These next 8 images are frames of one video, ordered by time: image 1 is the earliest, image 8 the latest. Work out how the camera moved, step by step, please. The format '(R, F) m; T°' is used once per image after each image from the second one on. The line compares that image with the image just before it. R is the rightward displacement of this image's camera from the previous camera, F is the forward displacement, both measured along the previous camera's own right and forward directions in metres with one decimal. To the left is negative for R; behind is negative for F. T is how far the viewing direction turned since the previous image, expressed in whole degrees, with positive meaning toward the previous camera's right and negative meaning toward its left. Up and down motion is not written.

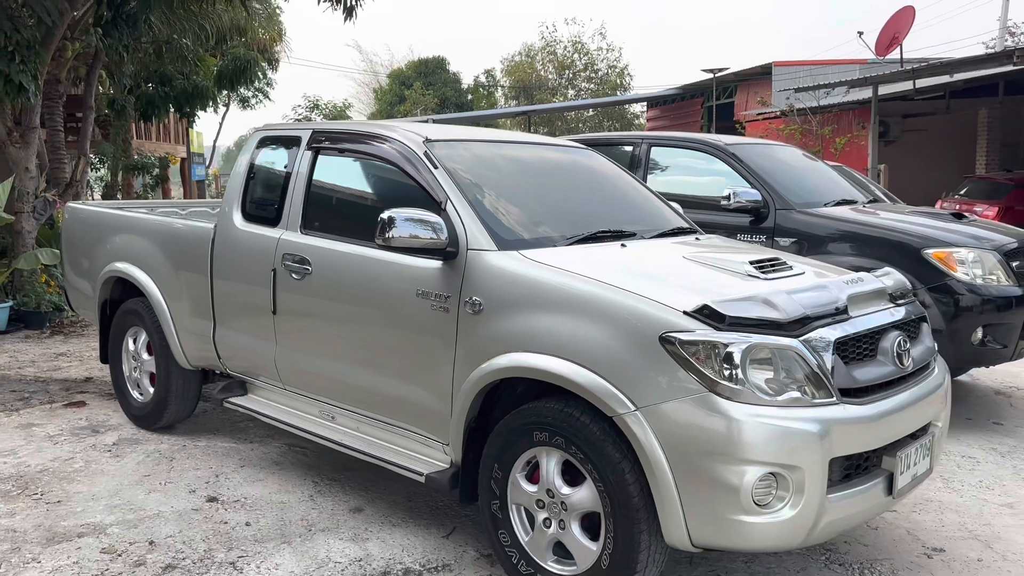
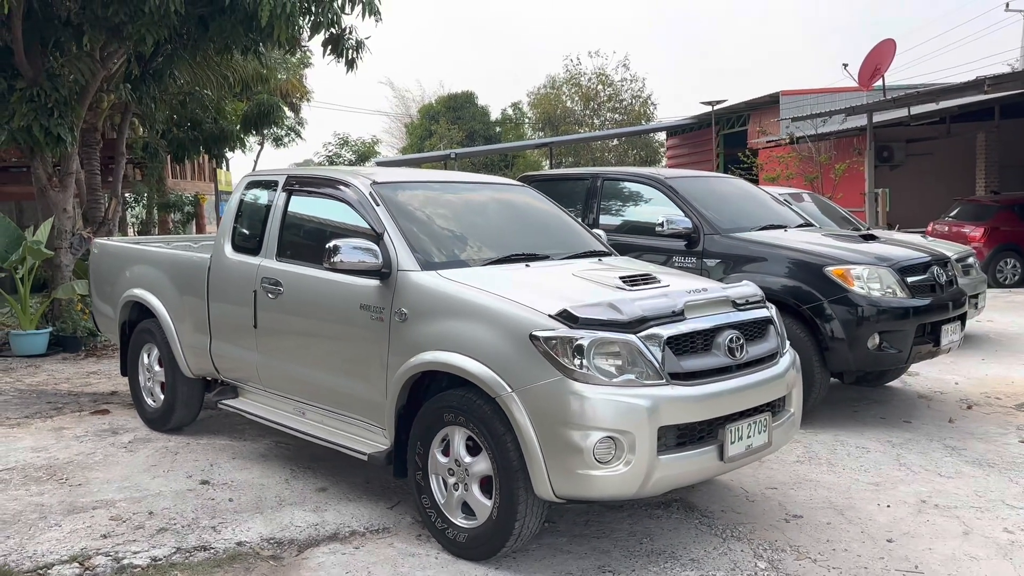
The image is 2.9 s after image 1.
(+0.5, -0.7) m; -2°
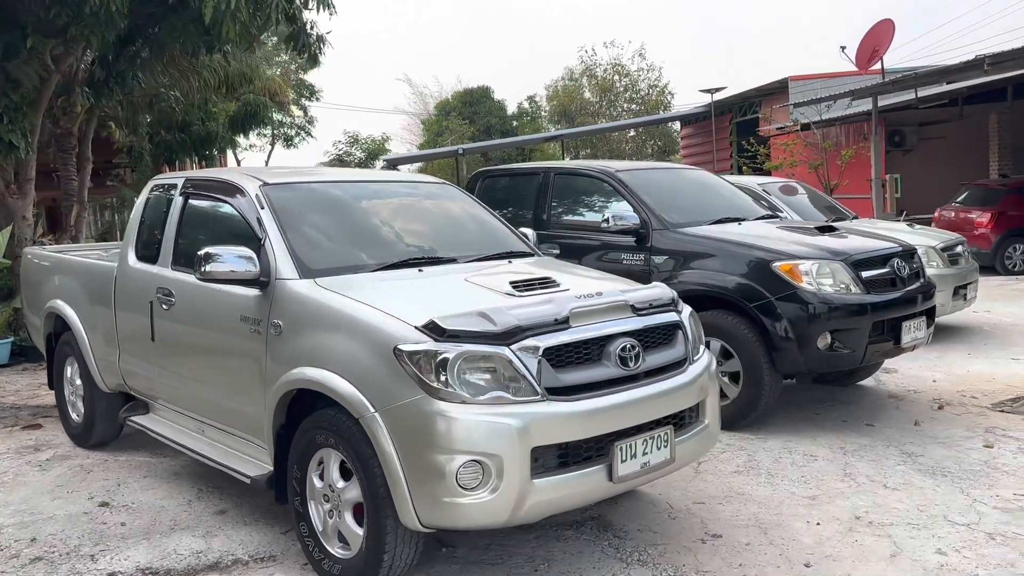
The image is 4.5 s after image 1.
(+0.6, +0.3) m; -2°
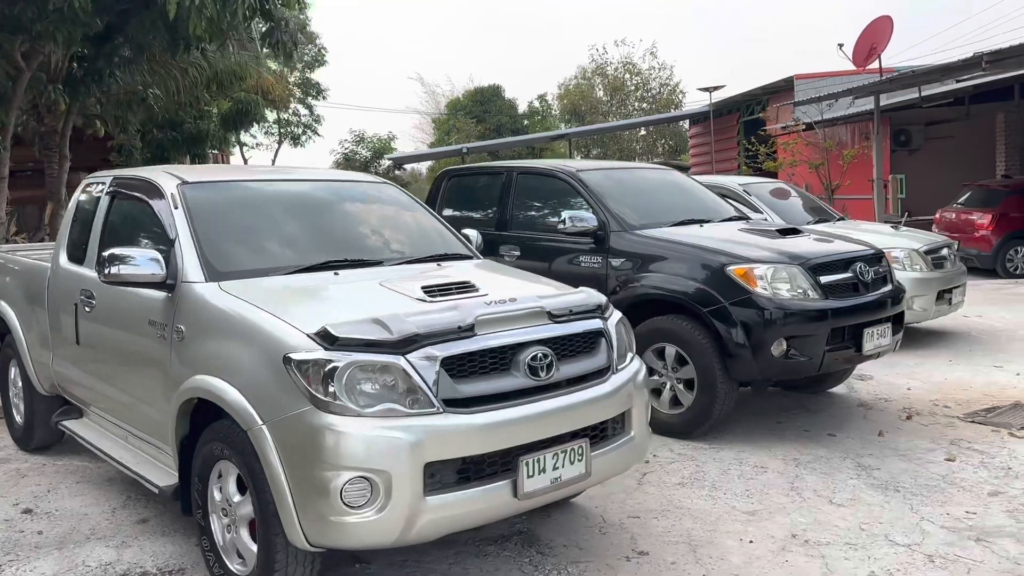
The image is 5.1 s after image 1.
(+0.4, +0.2) m; -1°
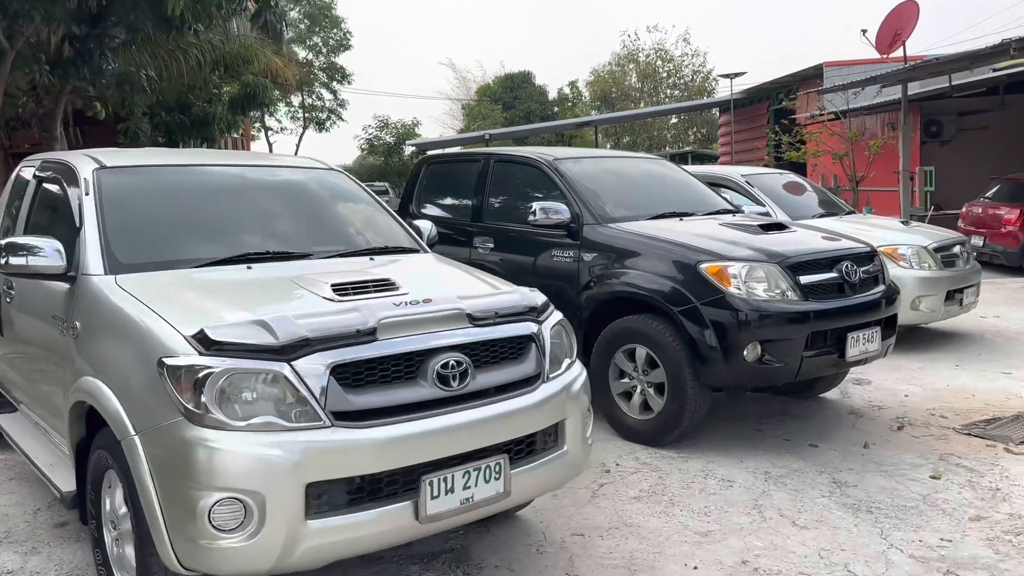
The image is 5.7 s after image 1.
(+0.4, +0.3) m; -2°
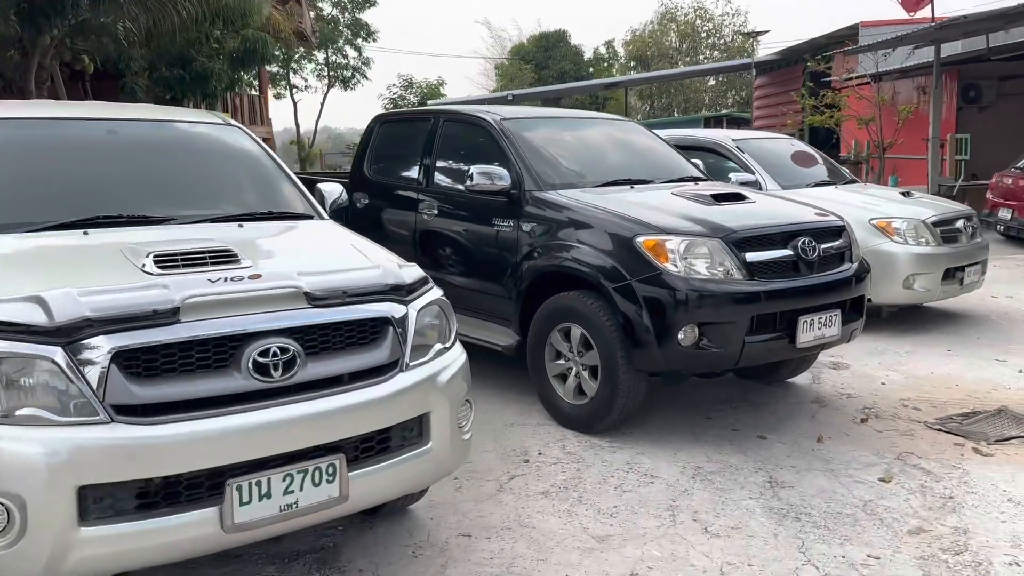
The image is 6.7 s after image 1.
(+0.6, +0.4) m; -3°
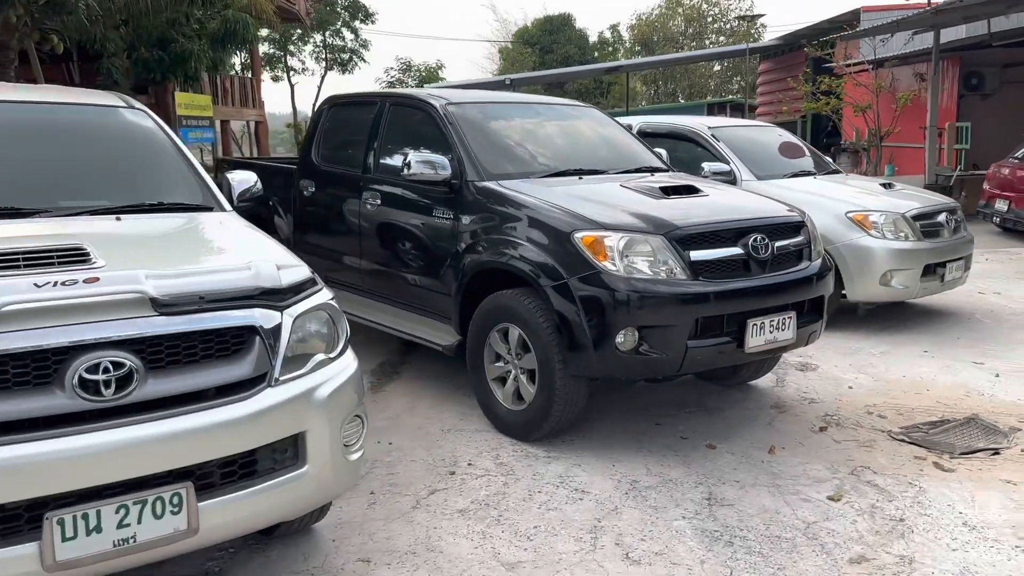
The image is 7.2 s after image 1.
(+0.3, +0.3) m; 0°
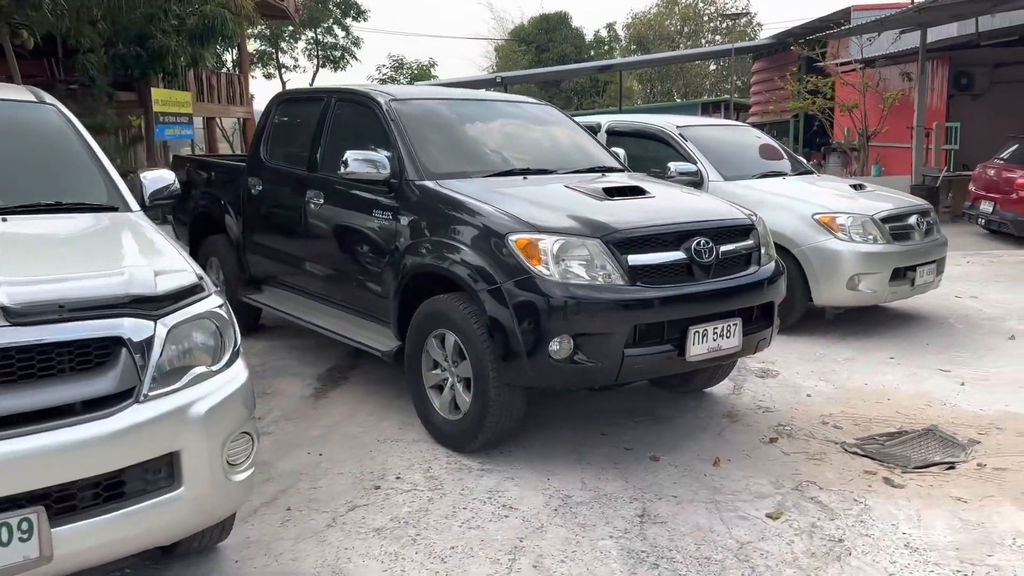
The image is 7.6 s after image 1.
(+0.3, +0.2) m; 0°
